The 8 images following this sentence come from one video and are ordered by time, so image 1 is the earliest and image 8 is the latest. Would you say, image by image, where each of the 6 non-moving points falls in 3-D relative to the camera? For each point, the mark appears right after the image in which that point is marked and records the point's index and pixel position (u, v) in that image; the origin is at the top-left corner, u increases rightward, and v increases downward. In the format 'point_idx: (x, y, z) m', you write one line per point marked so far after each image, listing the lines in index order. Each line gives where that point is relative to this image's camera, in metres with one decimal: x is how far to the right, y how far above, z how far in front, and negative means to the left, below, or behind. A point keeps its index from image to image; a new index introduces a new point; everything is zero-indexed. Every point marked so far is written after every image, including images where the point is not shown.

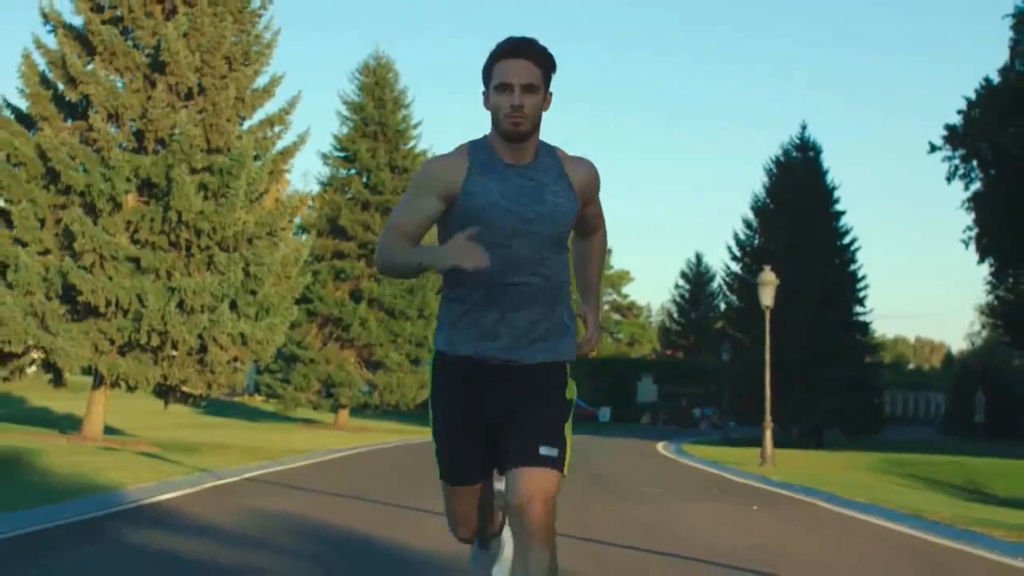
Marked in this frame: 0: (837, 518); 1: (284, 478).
0: (+3.7, -2.6, +15.5) m
1: (-3.1, -2.6, +19.0) m
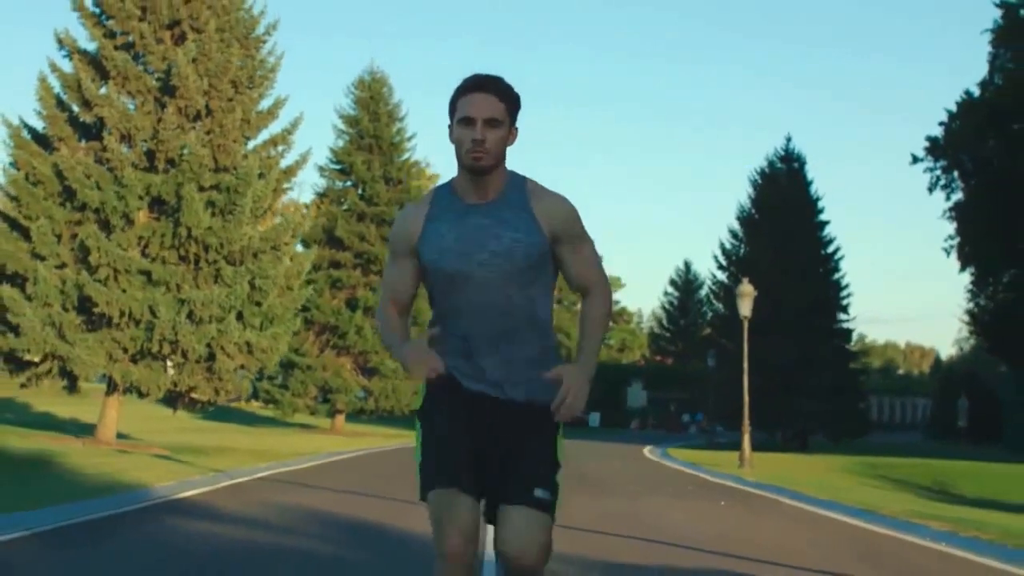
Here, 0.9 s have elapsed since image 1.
0: (+3.6, -2.8, +17.2) m
1: (-3.2, -2.9, +20.6) m
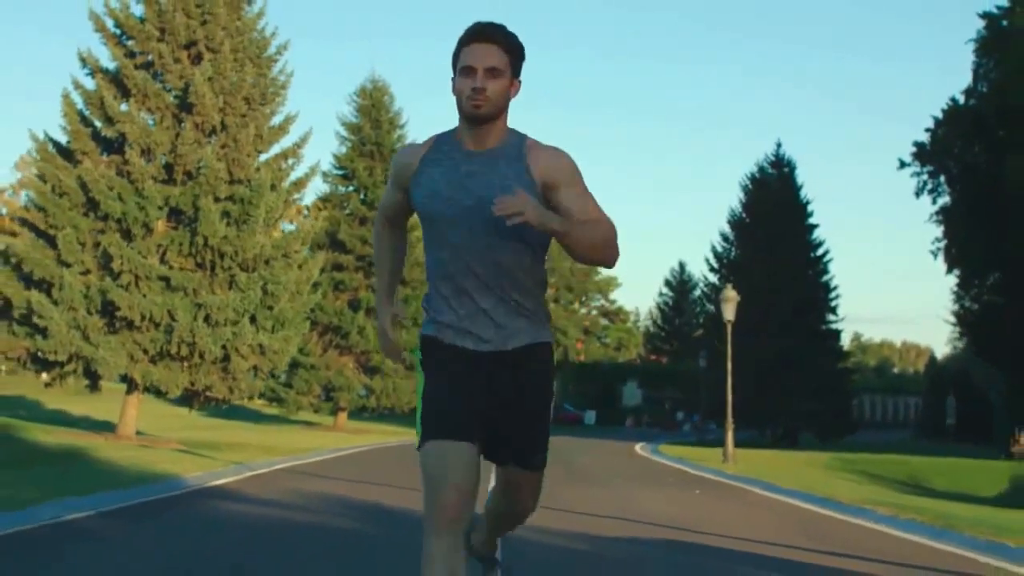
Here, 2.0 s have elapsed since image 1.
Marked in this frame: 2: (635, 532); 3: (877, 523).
0: (+3.5, -3.0, +19.1) m
1: (-3.3, -3.0, +22.5) m
2: (+1.3, -2.5, +13.8) m
3: (+4.2, -2.7, +15.6) m
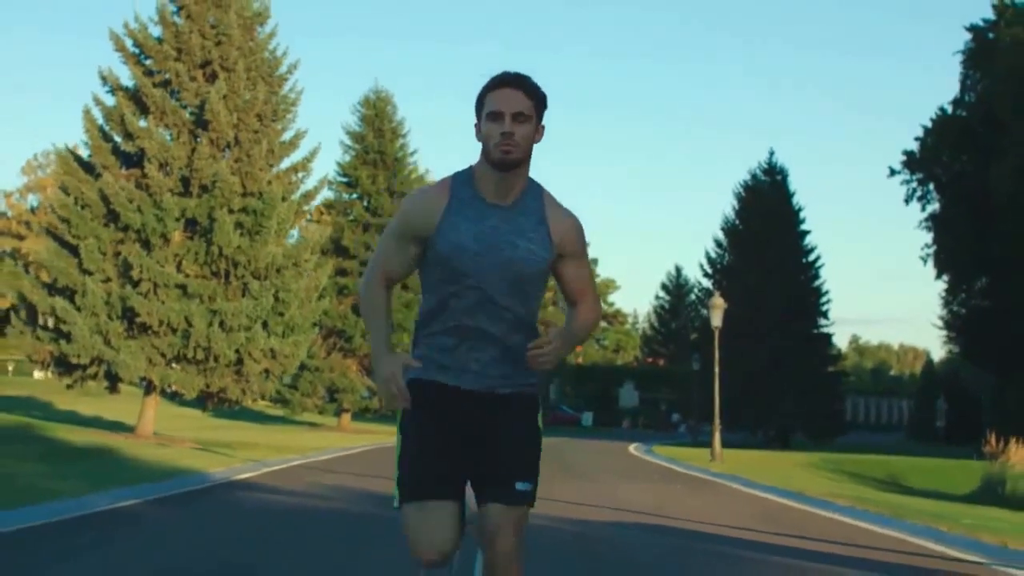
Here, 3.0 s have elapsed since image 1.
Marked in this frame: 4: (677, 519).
0: (+3.5, -3.1, +20.8) m
1: (-3.4, -3.2, +24.2) m
2: (+1.3, -2.6, +15.5) m
3: (+4.2, -2.9, +17.3) m
4: (+1.9, -2.7, +15.8) m
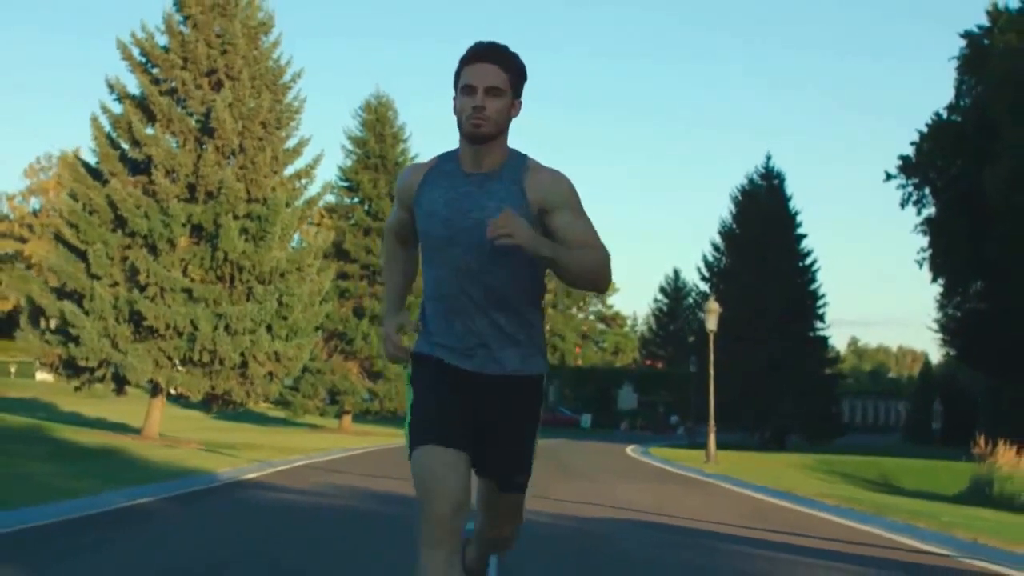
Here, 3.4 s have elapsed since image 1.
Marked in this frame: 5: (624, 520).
0: (+3.5, -3.2, +21.5) m
1: (-3.4, -3.3, +24.9) m
2: (+1.3, -2.7, +16.2) m
3: (+4.1, -3.0, +18.0) m
4: (+1.9, -2.8, +16.5) m
5: (+1.3, -2.7, +15.7) m
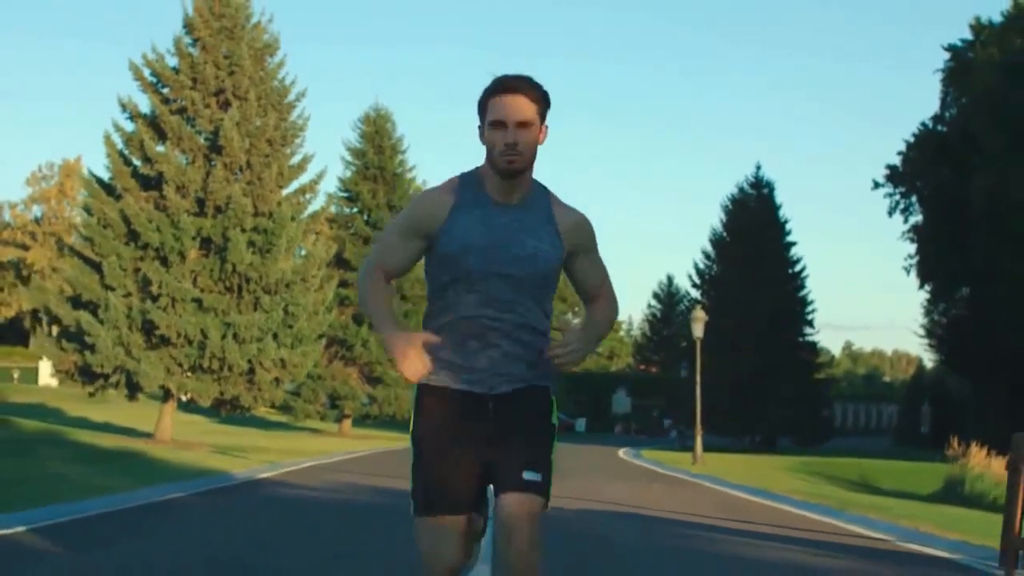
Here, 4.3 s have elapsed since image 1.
0: (+3.4, -3.4, +23.1) m
1: (-3.5, -3.5, +26.5) m
2: (+1.2, -2.9, +17.9) m
3: (+4.1, -3.1, +19.6) m
4: (+1.8, -3.0, +18.1) m
5: (+1.2, -2.9, +17.3) m
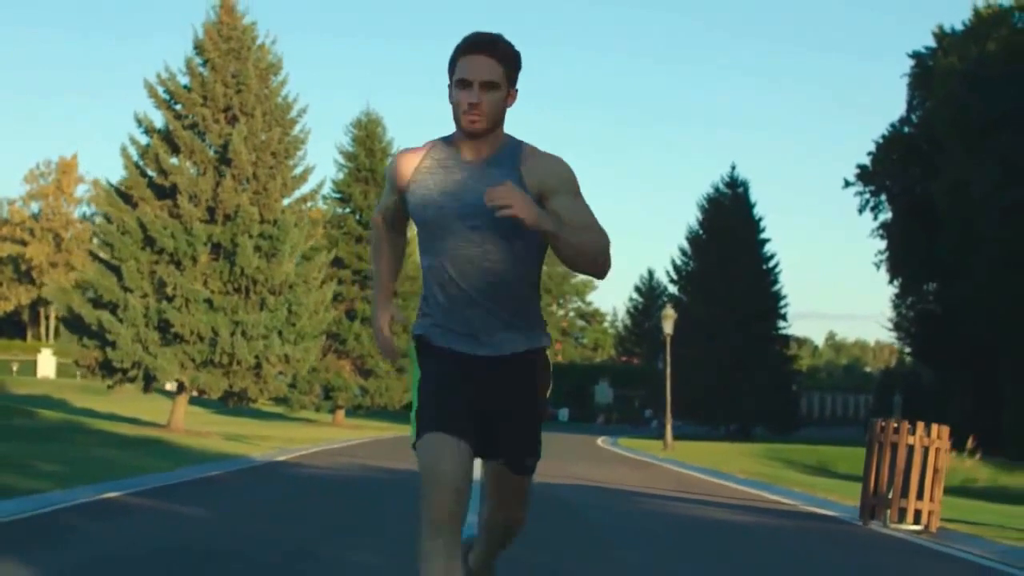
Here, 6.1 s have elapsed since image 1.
0: (+3.1, -3.6, +26.4) m
1: (-3.8, -3.6, +29.7) m
2: (+1.0, -3.1, +21.1) m
3: (+3.8, -3.3, +22.9) m
4: (+1.6, -3.1, +21.4) m
5: (+1.0, -3.0, +20.6) m
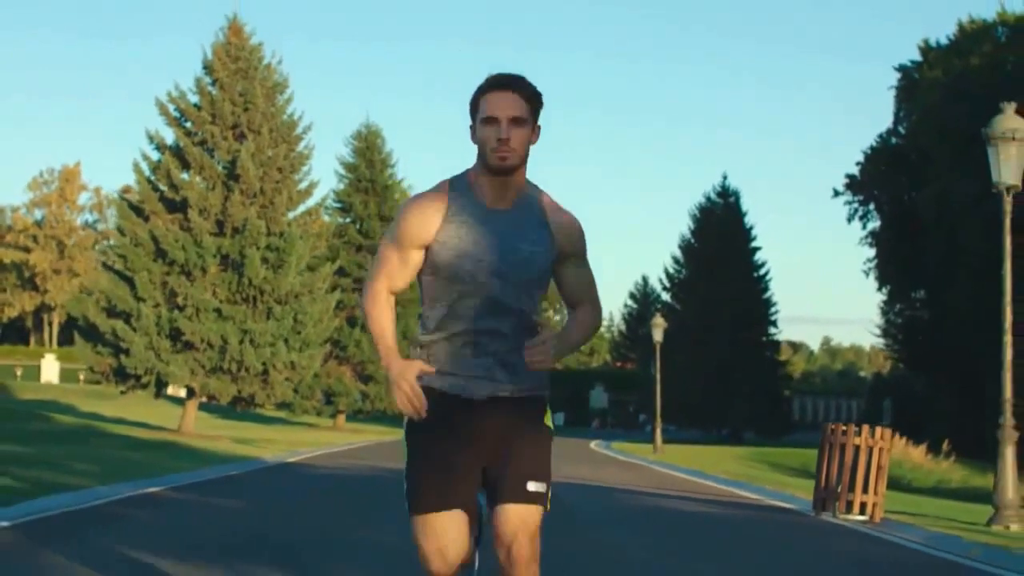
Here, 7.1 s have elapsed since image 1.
0: (+3.0, -3.8, +28.2) m
1: (-3.9, -3.8, +31.5) m
2: (+0.9, -3.3, +22.9) m
3: (+3.7, -3.5, +24.7) m
4: (+1.5, -3.3, +23.1) m
5: (+0.9, -3.3, +22.3) m
